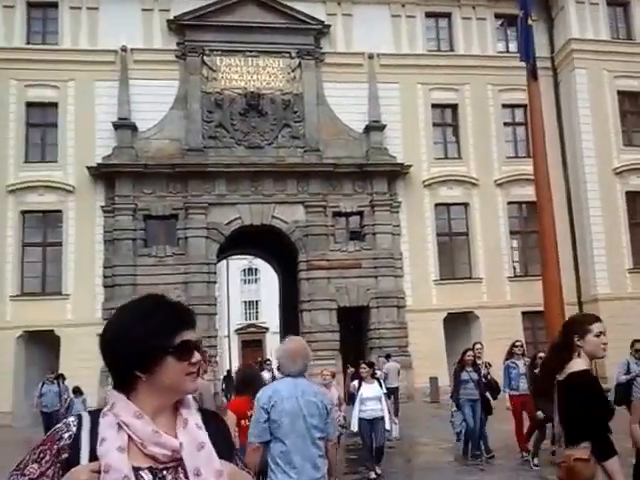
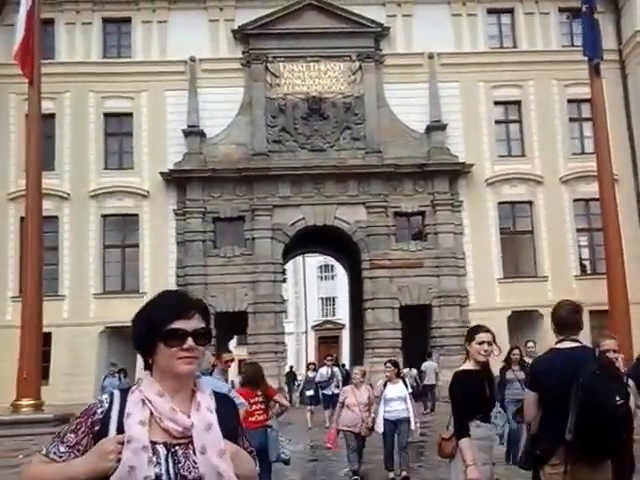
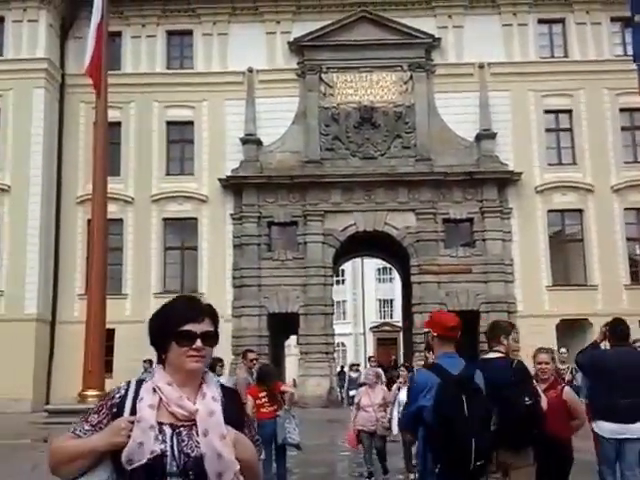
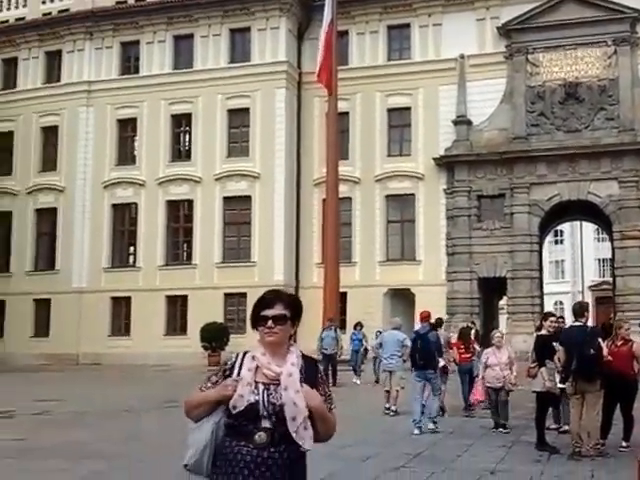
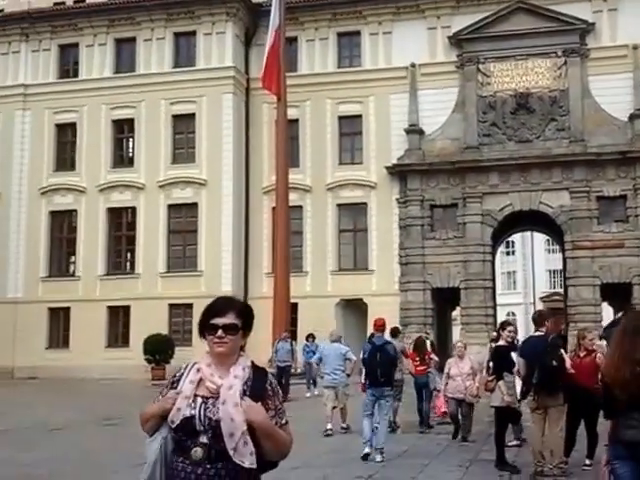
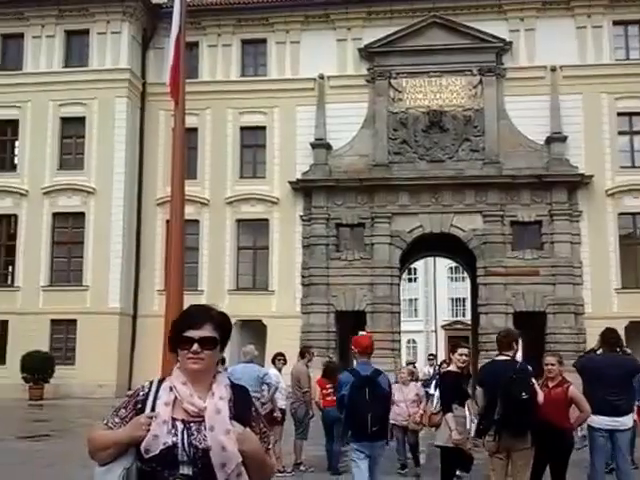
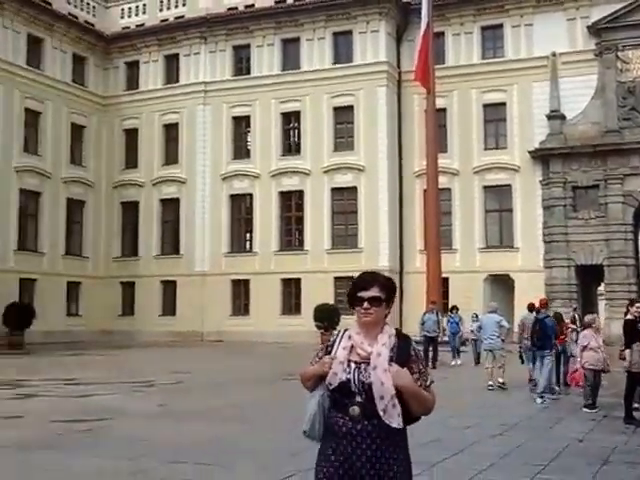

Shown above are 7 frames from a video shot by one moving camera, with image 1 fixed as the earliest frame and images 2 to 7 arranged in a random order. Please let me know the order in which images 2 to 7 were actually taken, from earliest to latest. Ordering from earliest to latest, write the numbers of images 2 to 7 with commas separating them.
2, 3, 6, 5, 4, 7
